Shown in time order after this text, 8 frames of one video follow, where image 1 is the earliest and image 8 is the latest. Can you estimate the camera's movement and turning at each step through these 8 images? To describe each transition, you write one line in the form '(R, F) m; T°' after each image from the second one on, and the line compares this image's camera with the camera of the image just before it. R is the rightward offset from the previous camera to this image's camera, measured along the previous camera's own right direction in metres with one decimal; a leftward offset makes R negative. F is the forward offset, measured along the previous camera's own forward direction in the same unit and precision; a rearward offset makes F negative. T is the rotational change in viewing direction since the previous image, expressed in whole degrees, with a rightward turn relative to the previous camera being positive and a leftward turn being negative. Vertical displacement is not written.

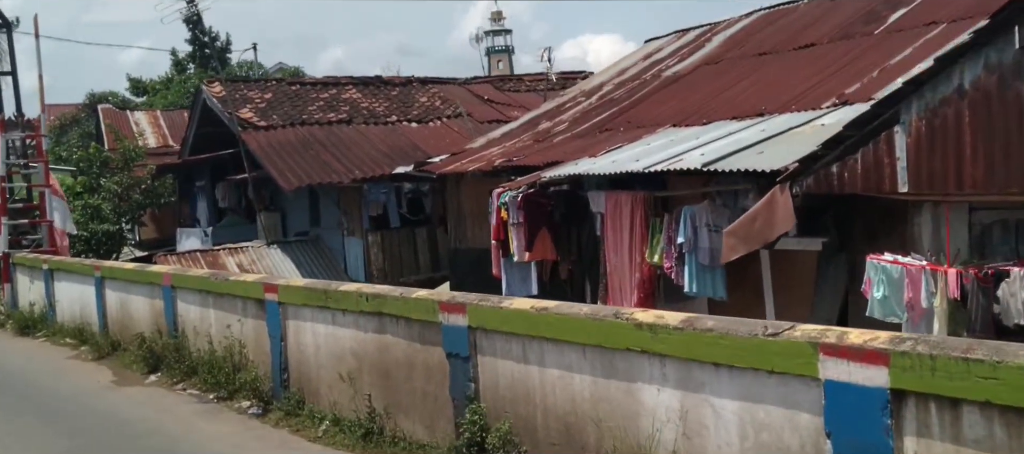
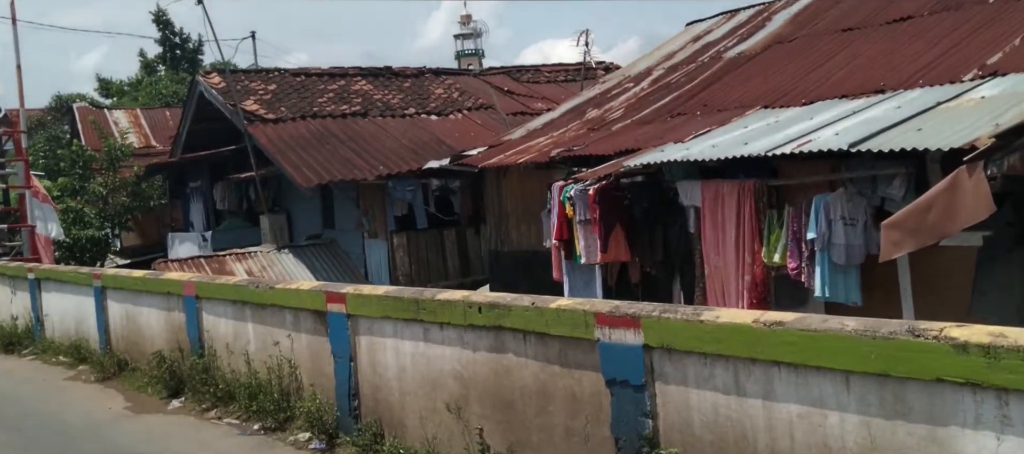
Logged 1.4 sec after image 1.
(-0.8, +1.4) m; +2°
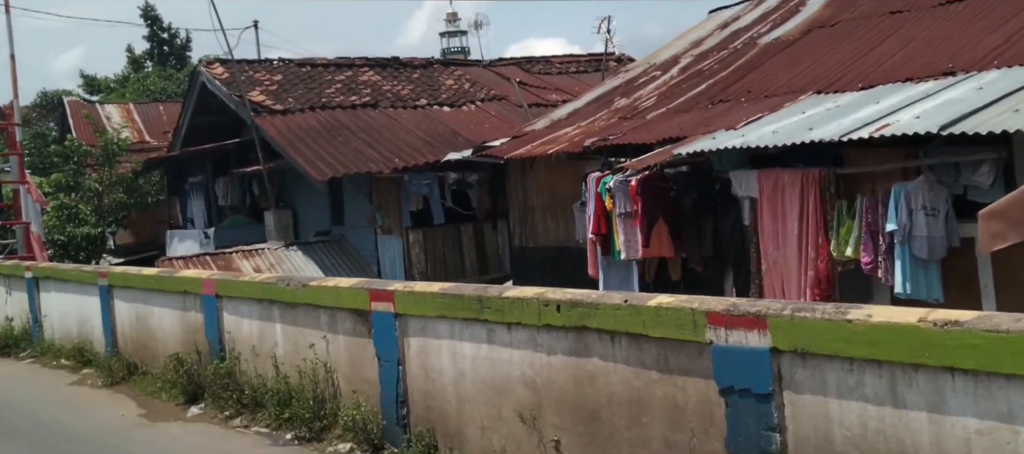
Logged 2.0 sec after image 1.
(-0.4, +0.6) m; +1°
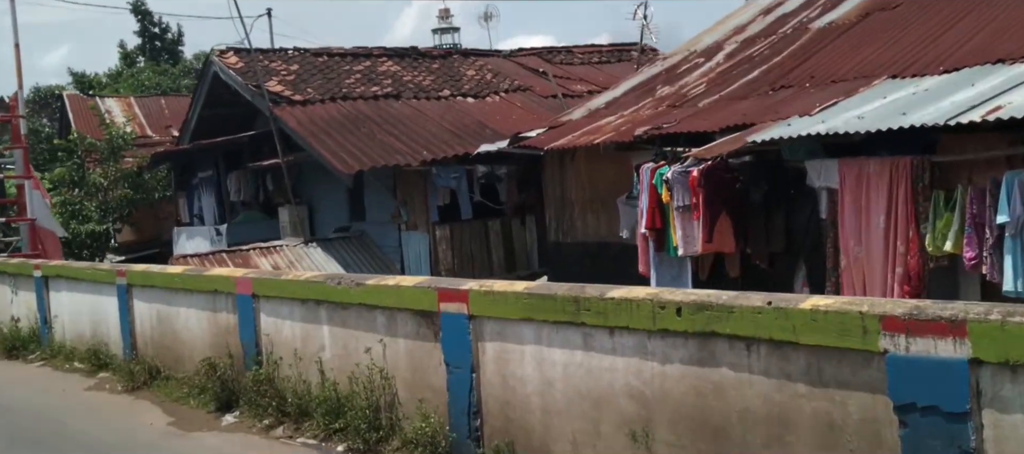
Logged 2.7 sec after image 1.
(-0.4, +0.6) m; 0°
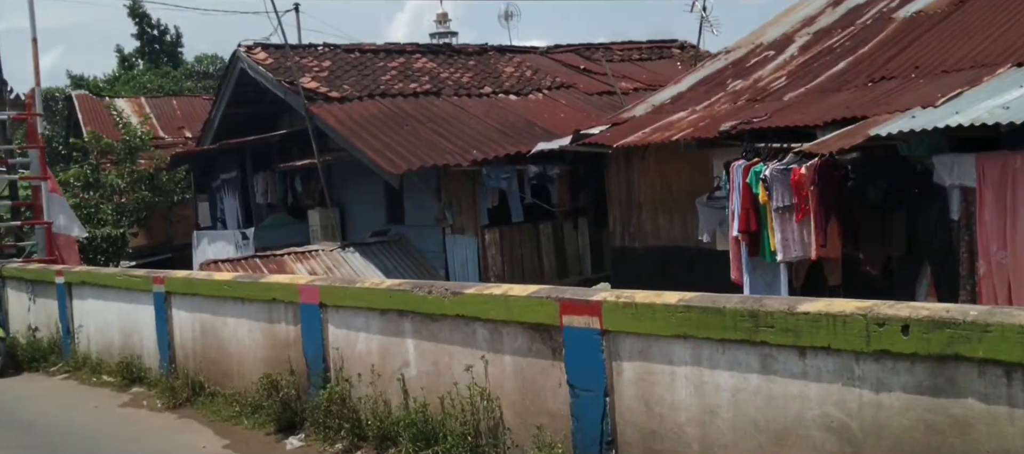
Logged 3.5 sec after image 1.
(-0.6, +0.8) m; 0°
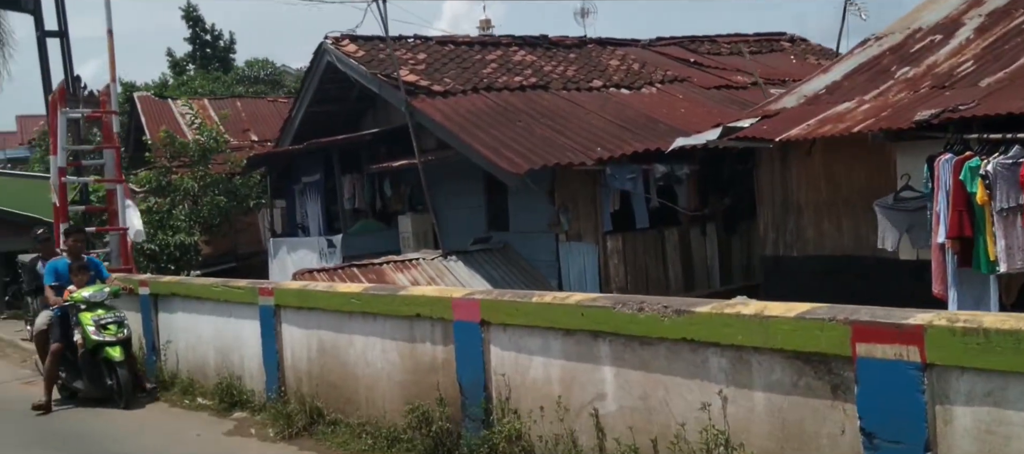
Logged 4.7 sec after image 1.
(-0.8, +1.2) m; -2°
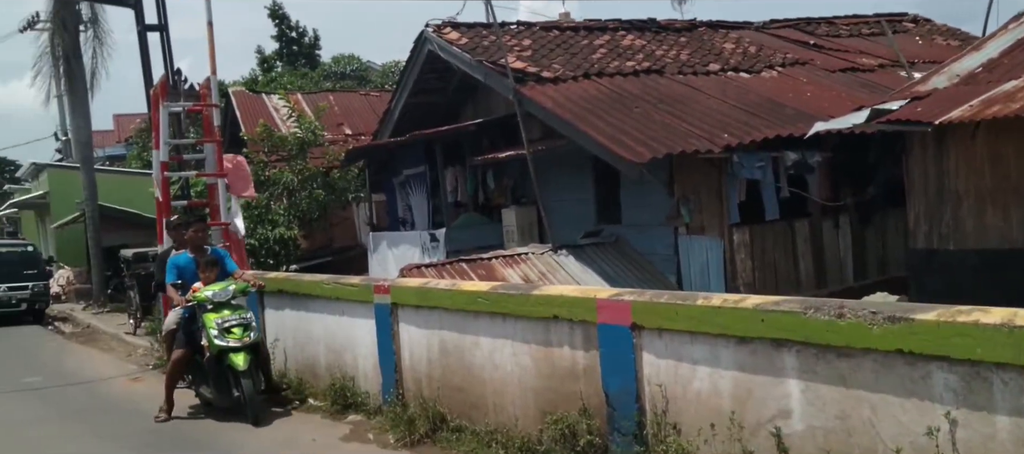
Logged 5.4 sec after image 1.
(-0.3, +0.6) m; -4°
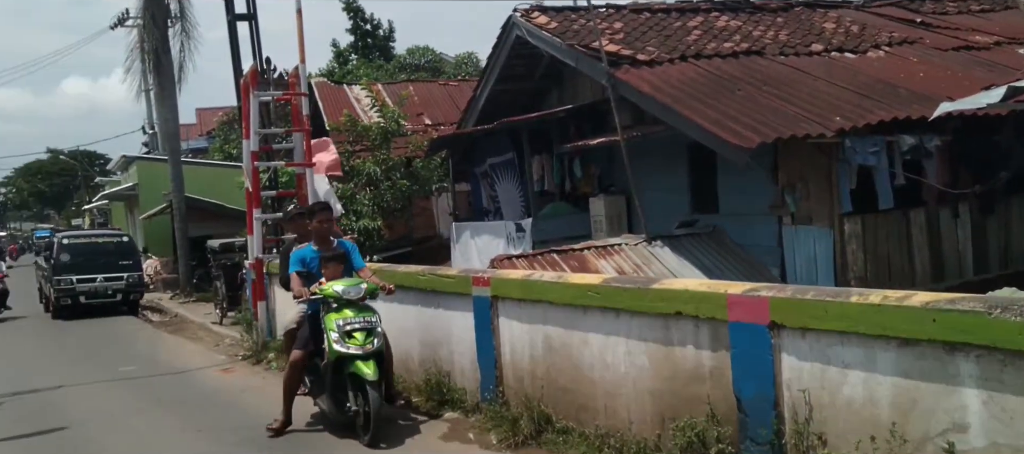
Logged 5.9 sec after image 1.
(-0.2, +0.5) m; -3°
